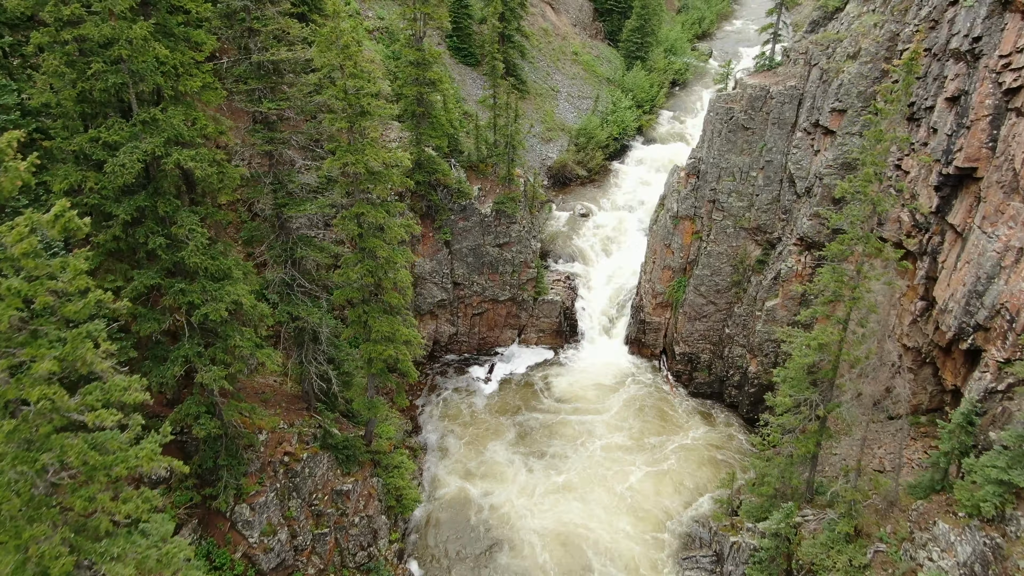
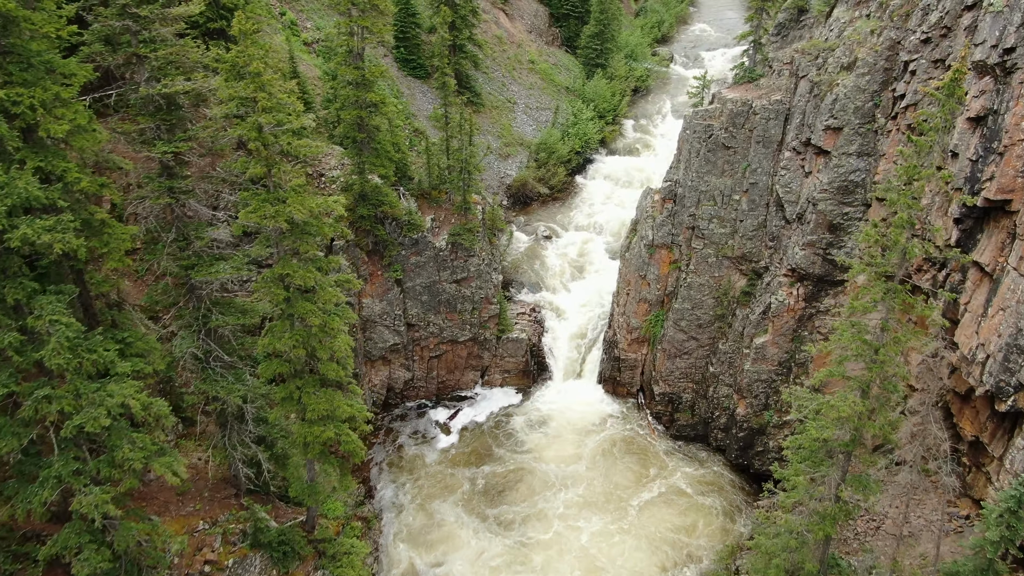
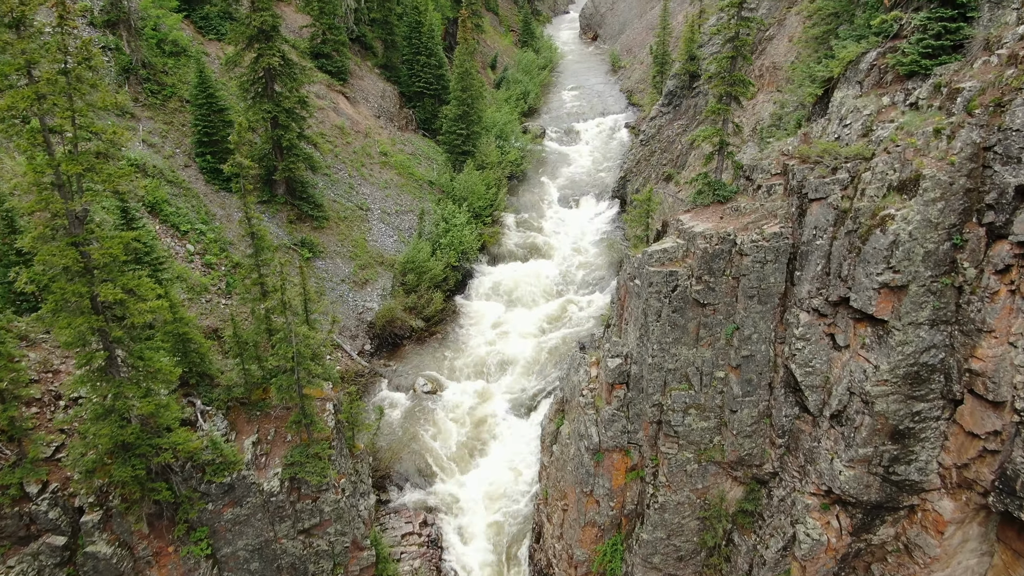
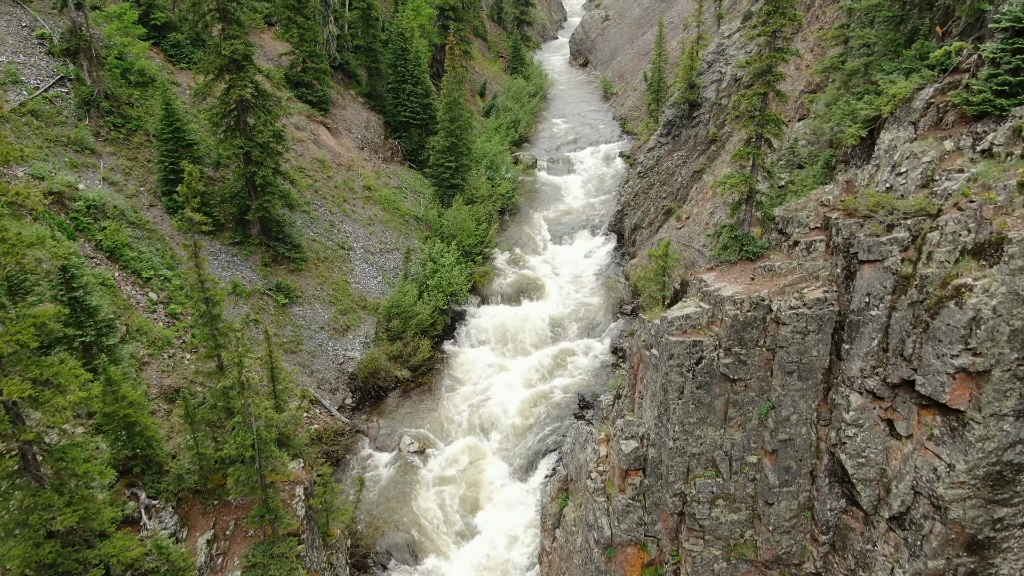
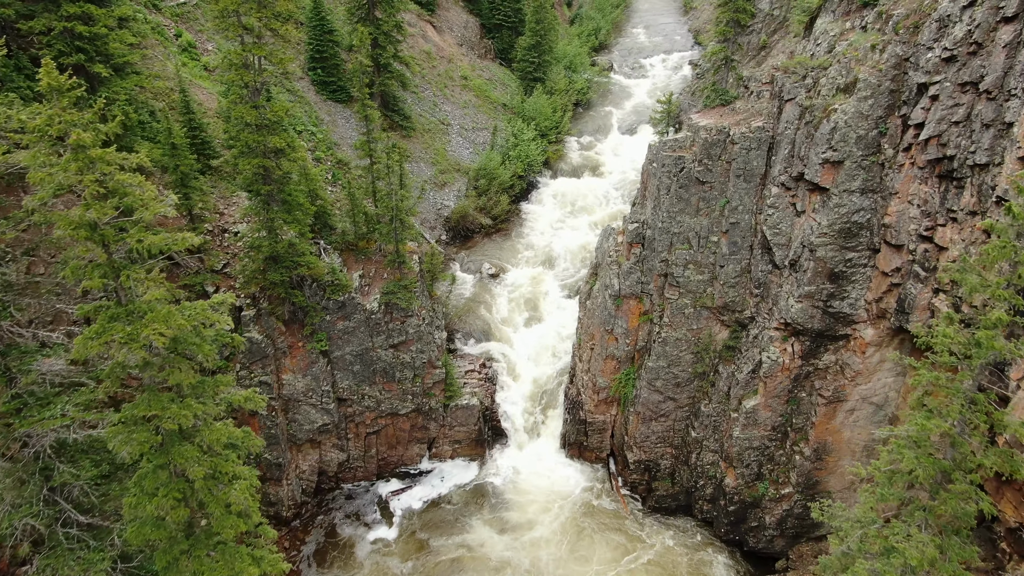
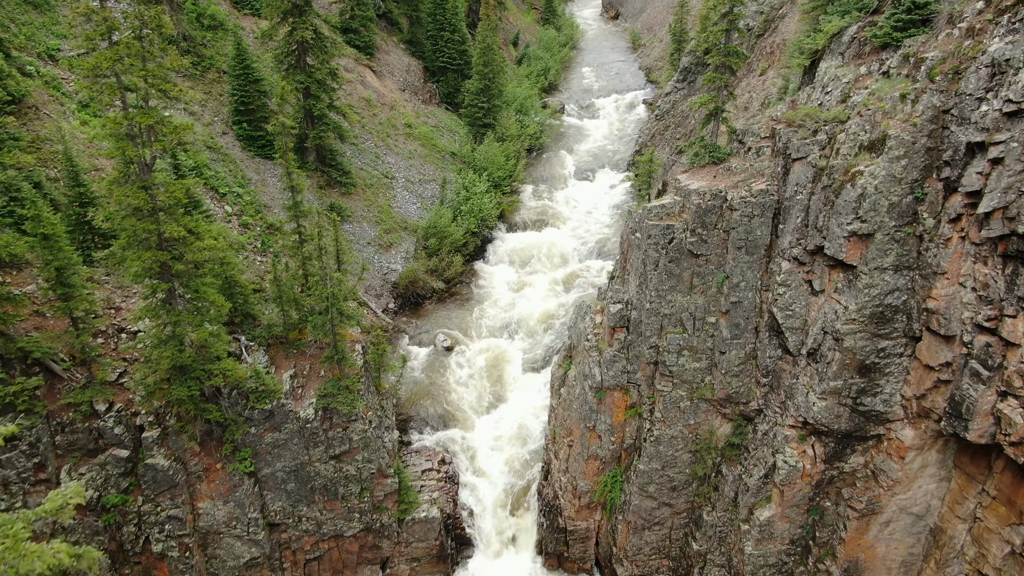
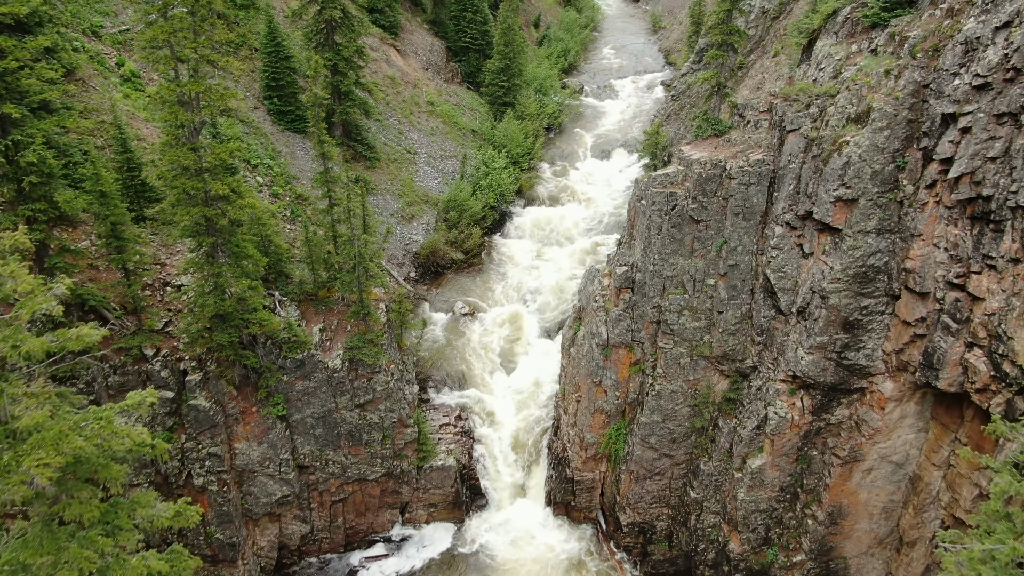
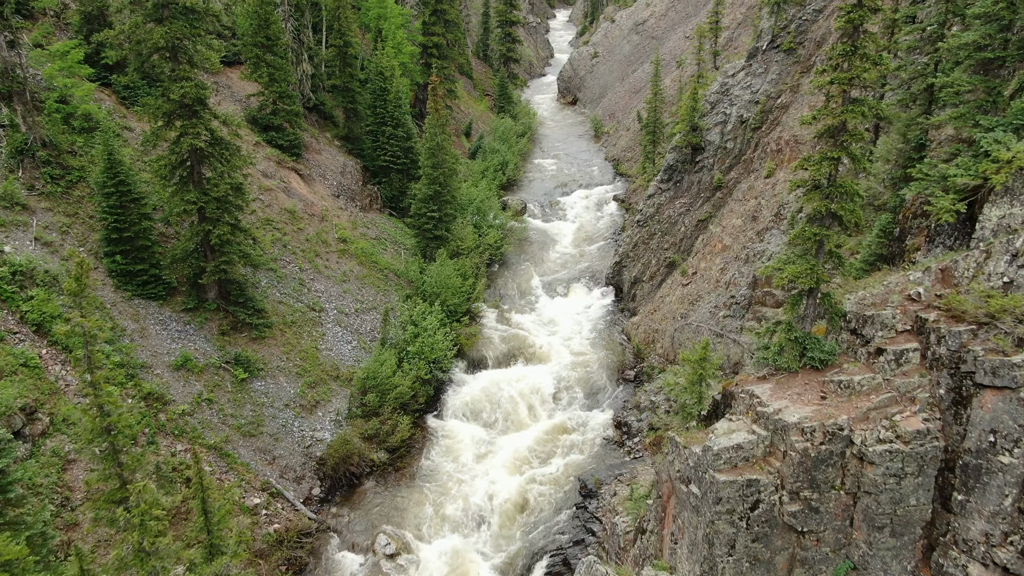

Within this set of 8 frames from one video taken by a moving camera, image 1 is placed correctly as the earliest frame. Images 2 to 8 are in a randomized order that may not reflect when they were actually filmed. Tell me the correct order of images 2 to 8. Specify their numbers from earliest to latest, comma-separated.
2, 5, 7, 6, 3, 4, 8
